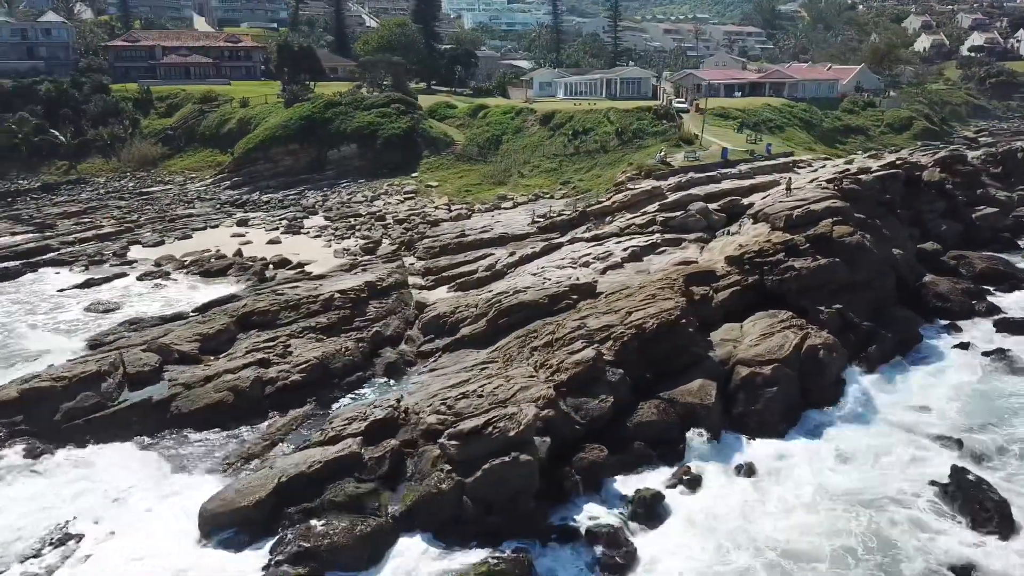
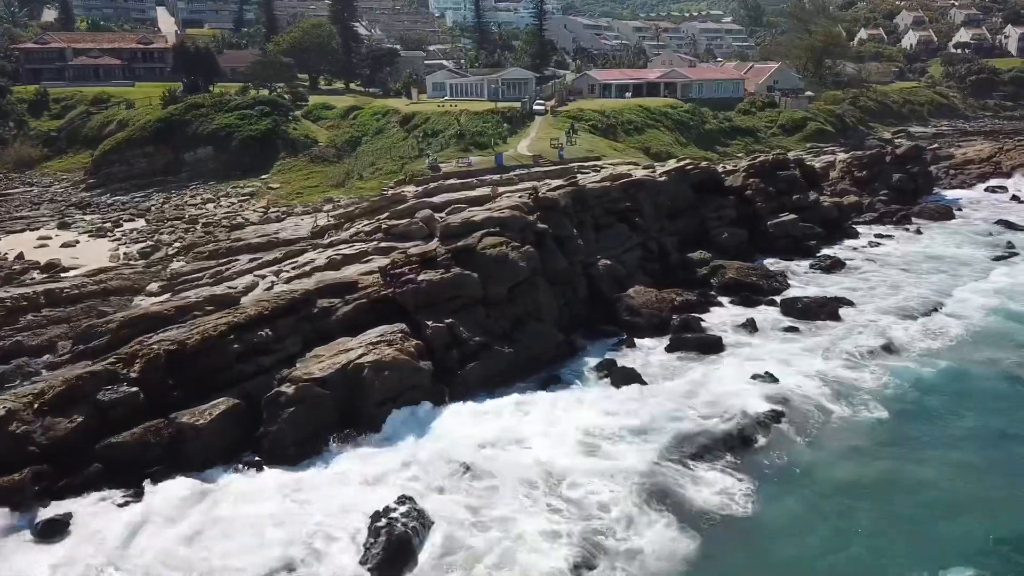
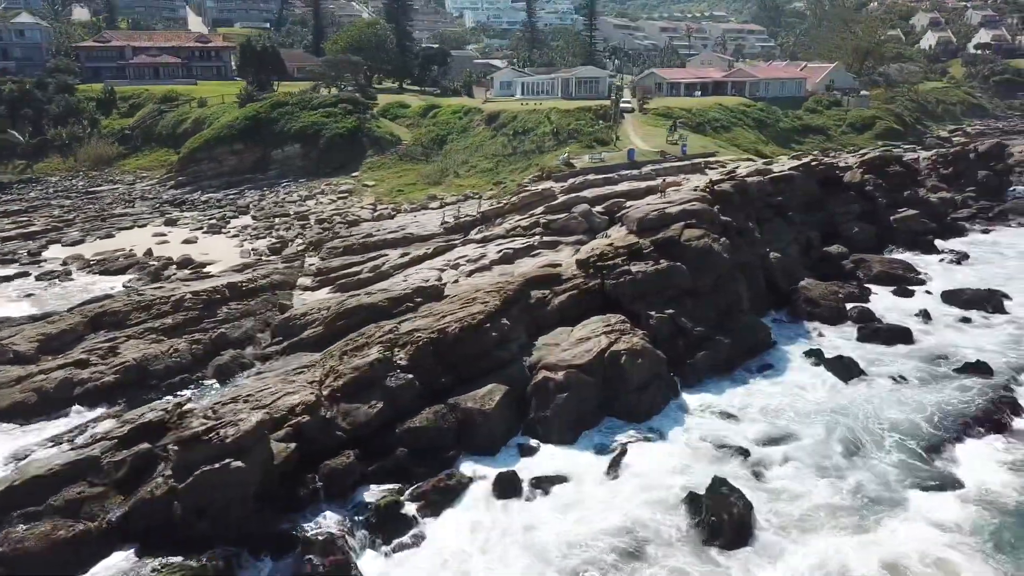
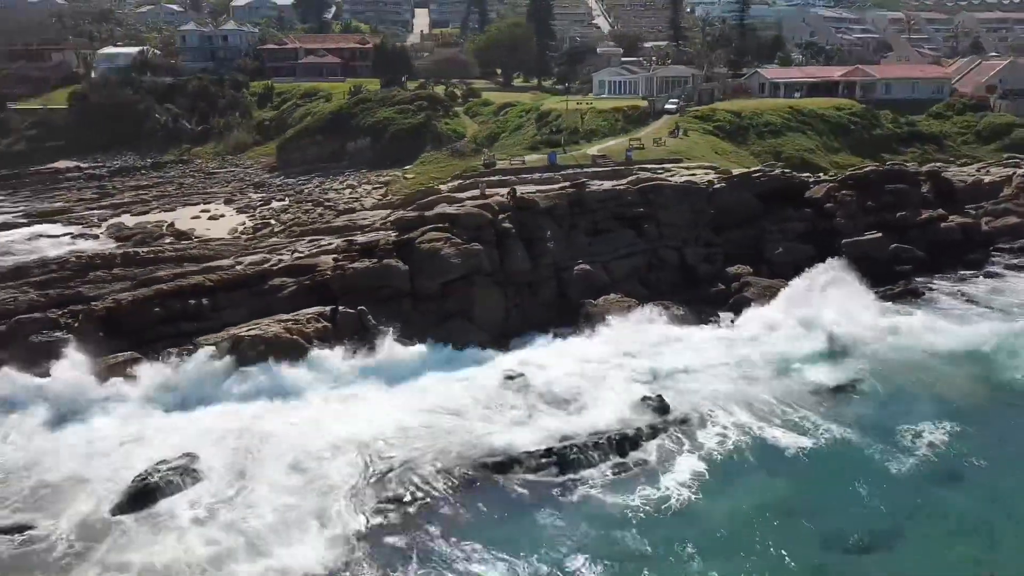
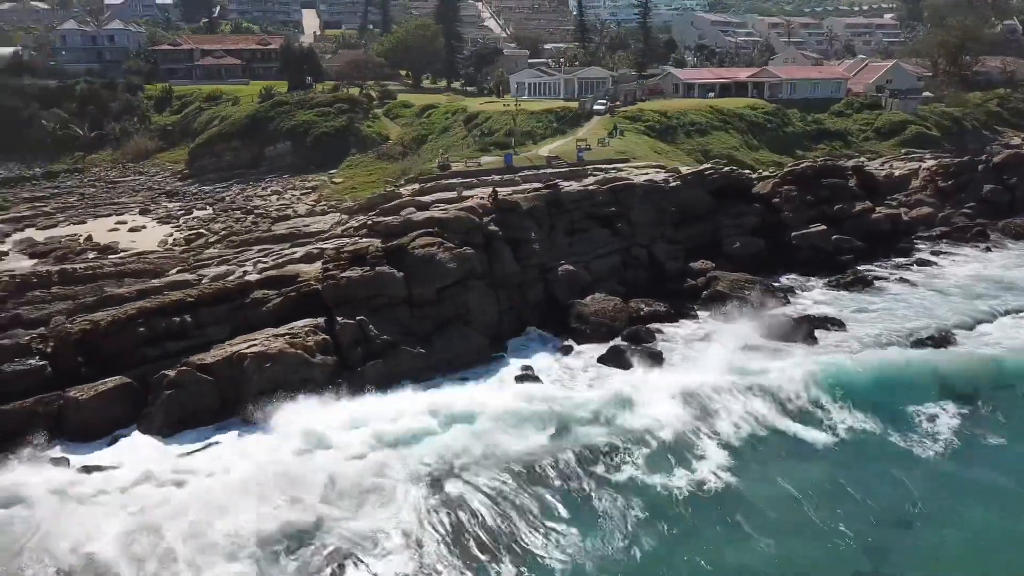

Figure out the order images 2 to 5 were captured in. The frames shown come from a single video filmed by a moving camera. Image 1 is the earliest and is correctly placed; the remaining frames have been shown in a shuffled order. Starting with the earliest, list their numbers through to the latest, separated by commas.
3, 2, 5, 4
